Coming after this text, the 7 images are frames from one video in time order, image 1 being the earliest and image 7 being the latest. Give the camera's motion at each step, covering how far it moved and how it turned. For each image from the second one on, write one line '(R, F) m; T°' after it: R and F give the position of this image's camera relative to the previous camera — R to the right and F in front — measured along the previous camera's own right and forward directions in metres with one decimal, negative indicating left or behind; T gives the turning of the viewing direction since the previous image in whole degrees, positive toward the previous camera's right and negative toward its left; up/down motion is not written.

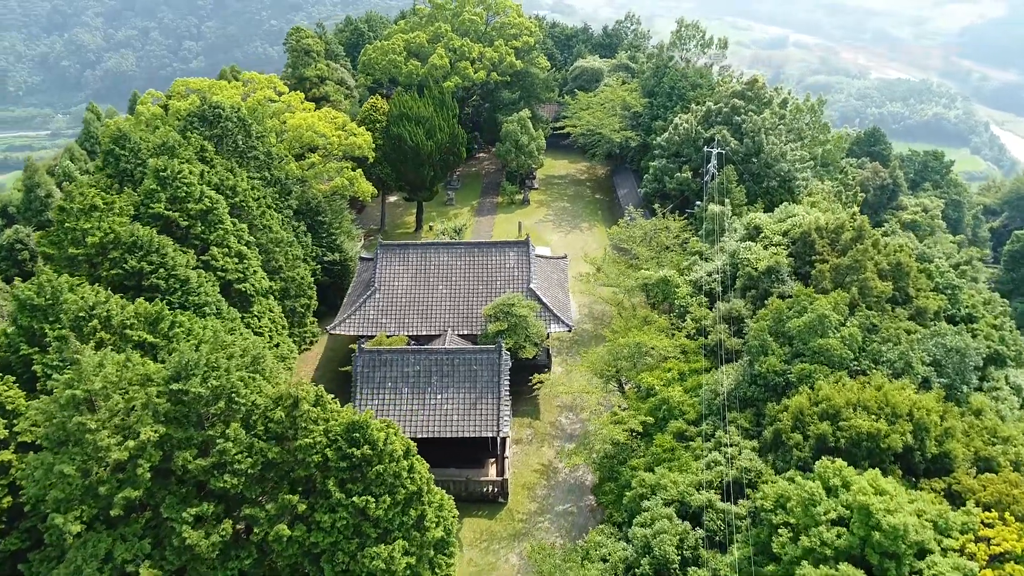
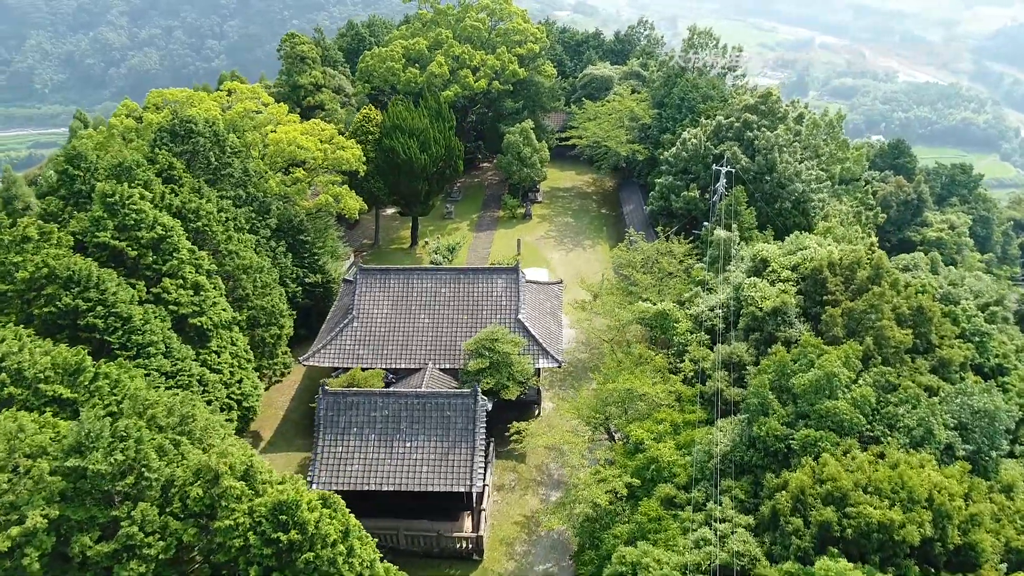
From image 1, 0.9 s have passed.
(+1.0, +1.7) m; -2°
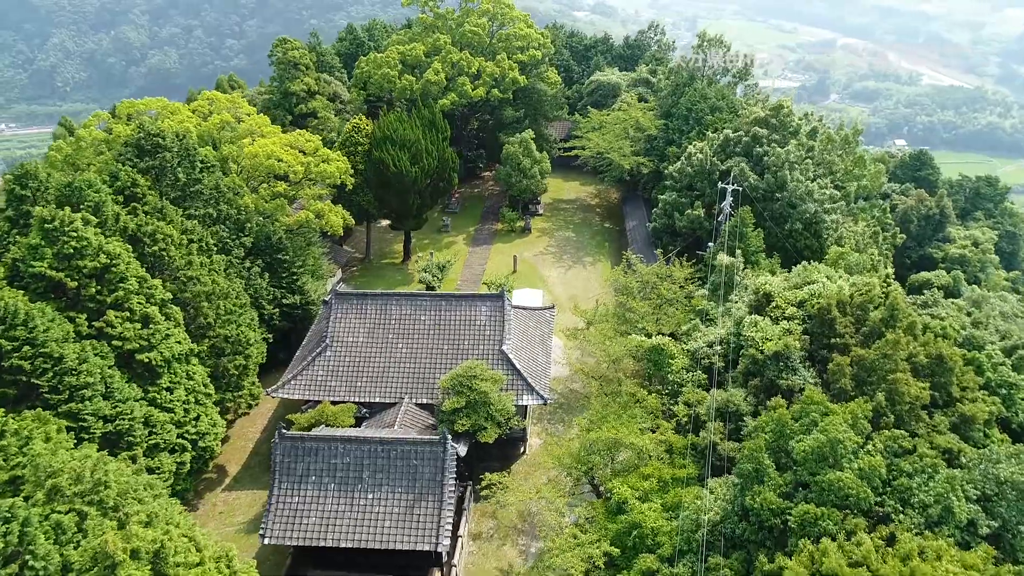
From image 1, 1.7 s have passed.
(+0.9, +1.6) m; -1°
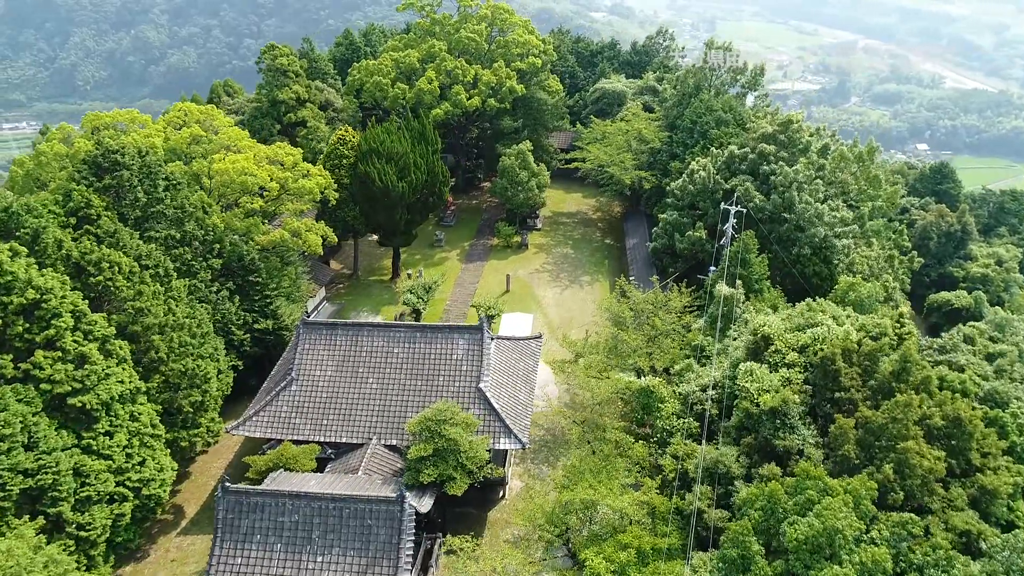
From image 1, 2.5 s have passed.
(+1.0, +1.6) m; -1°
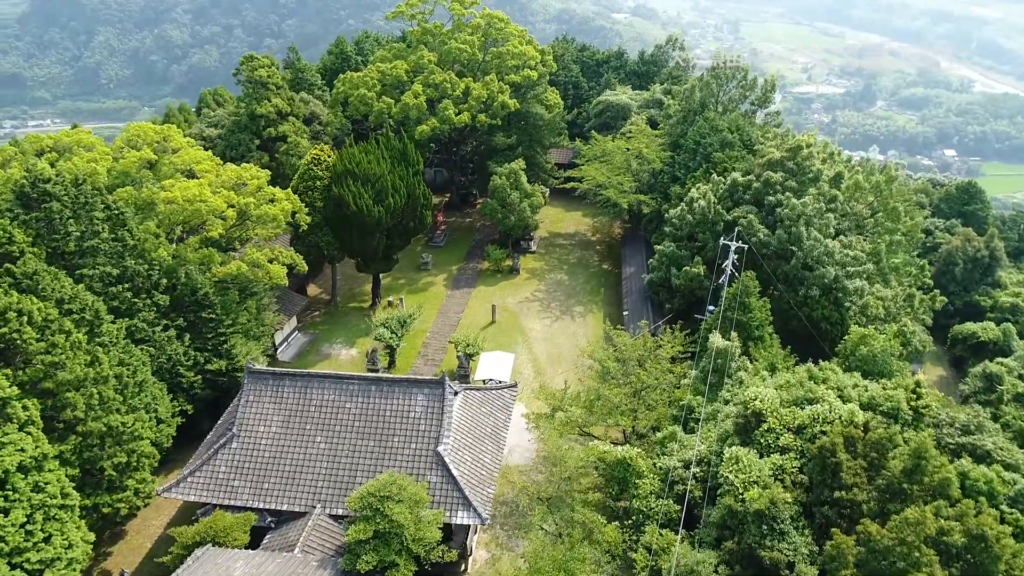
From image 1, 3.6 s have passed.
(+1.3, +2.1) m; -2°
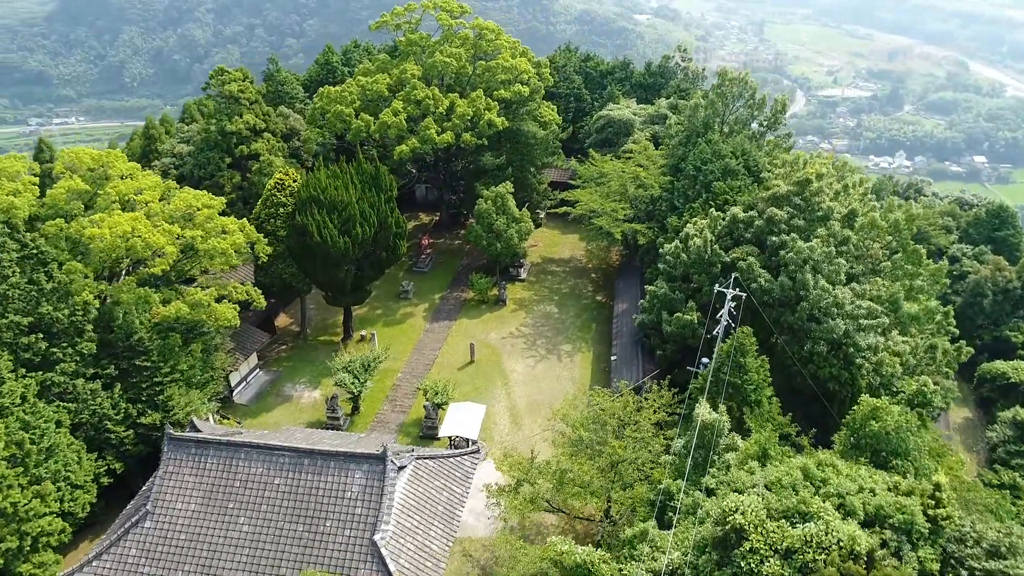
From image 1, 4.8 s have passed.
(+1.4, +2.4) m; -2°
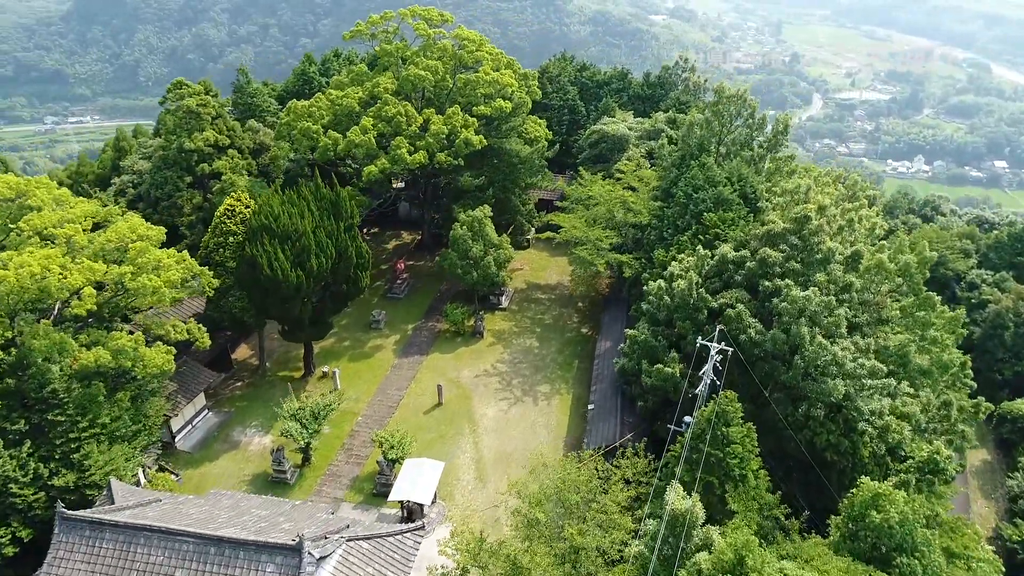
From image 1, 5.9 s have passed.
(+1.4, +2.2) m; -1°
